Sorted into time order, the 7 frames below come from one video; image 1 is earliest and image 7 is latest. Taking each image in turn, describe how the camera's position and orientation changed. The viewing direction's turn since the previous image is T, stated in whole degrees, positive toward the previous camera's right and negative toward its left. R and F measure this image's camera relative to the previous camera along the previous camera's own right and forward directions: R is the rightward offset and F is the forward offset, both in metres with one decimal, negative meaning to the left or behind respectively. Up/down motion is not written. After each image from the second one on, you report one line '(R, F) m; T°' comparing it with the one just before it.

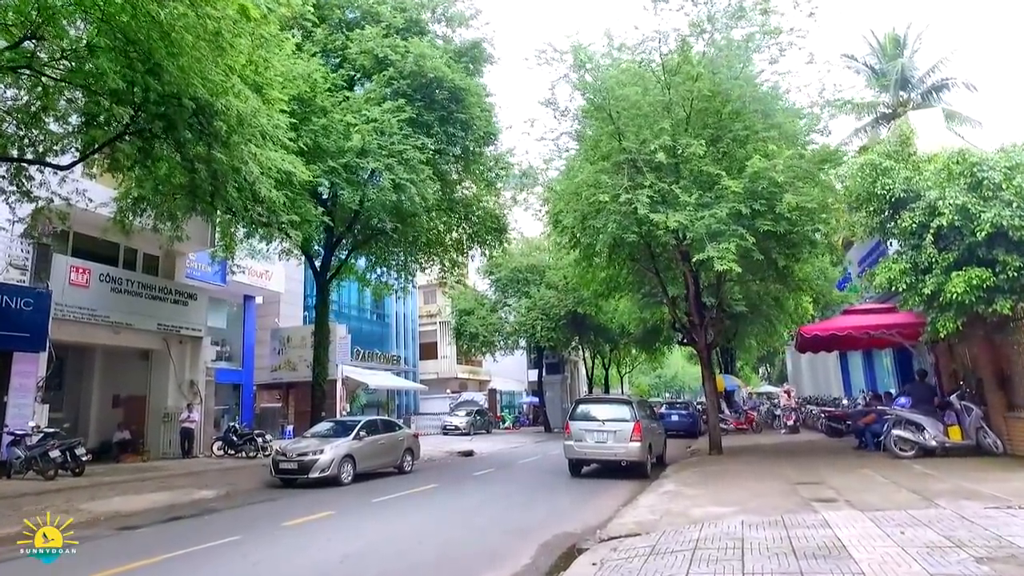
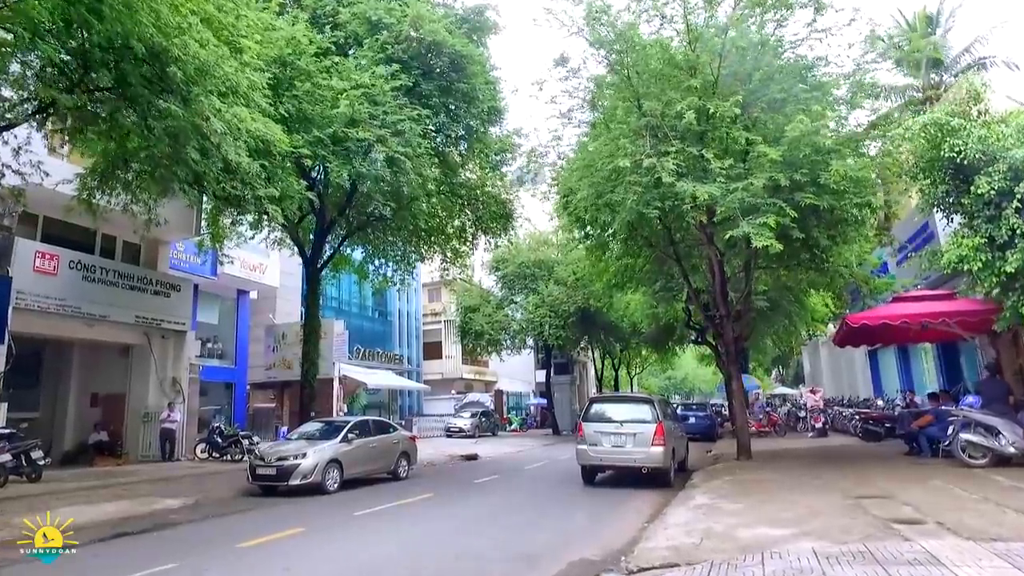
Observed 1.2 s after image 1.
(0.0, +1.6) m; -1°
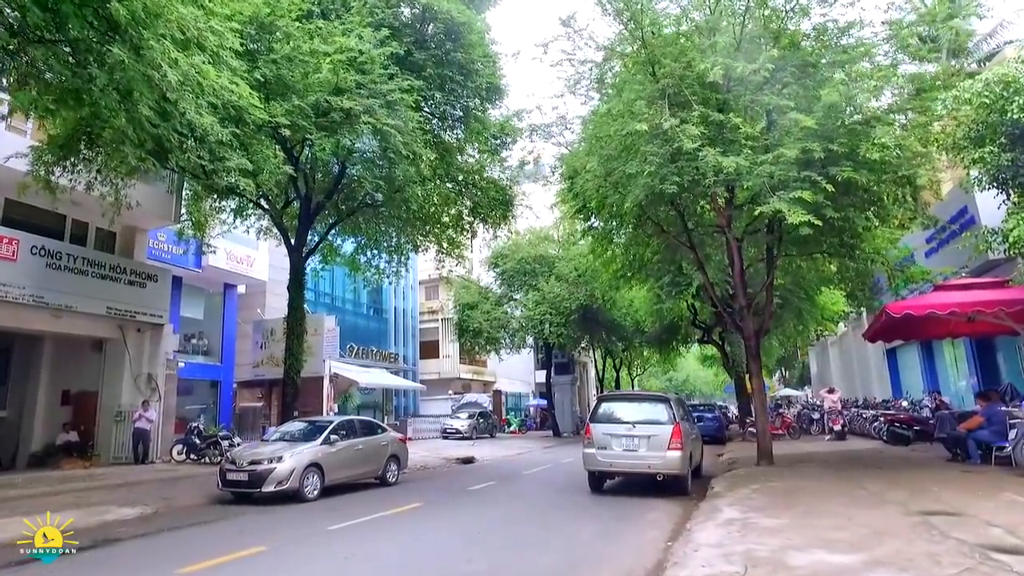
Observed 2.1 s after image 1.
(0.0, +1.3) m; 0°
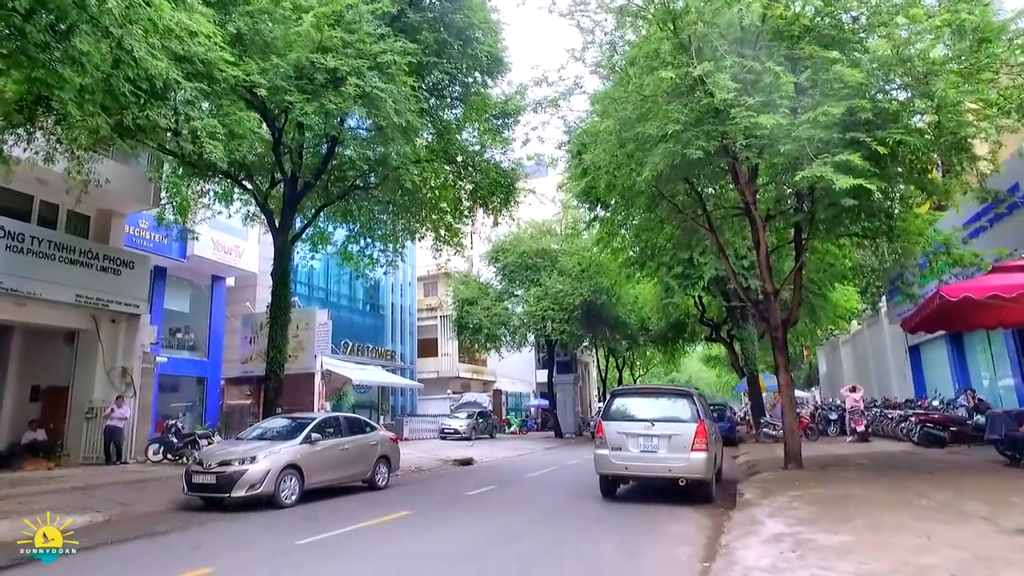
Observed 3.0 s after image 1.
(0.0, +1.3) m; 0°
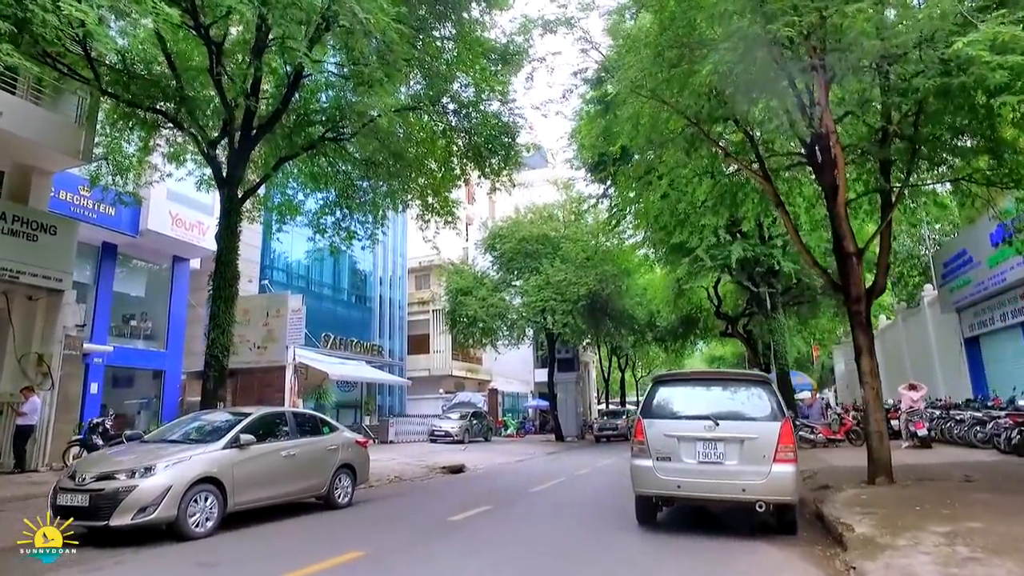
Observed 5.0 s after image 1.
(-0.1, +3.0) m; 0°
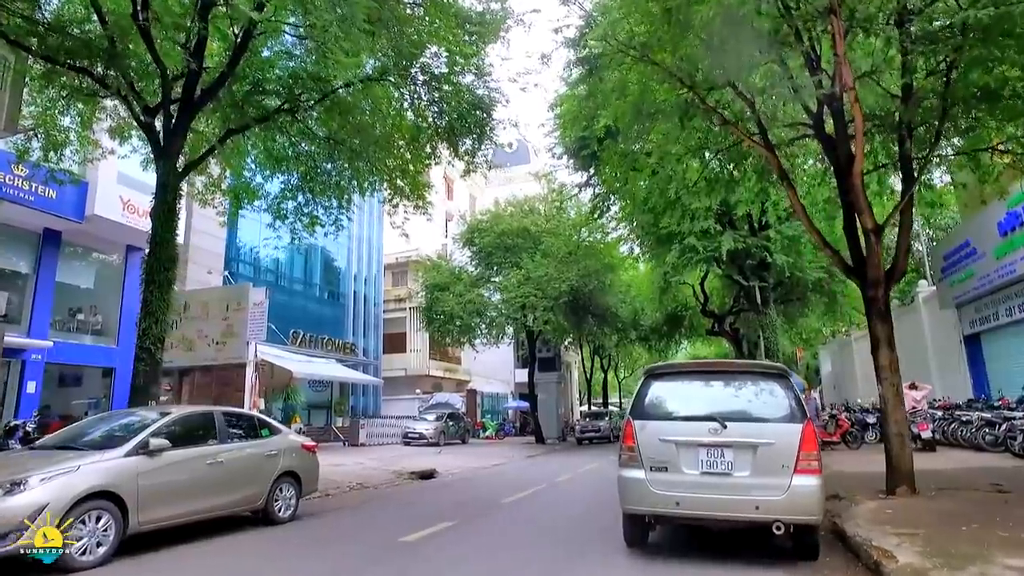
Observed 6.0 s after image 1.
(+0.2, +1.3) m; +1°
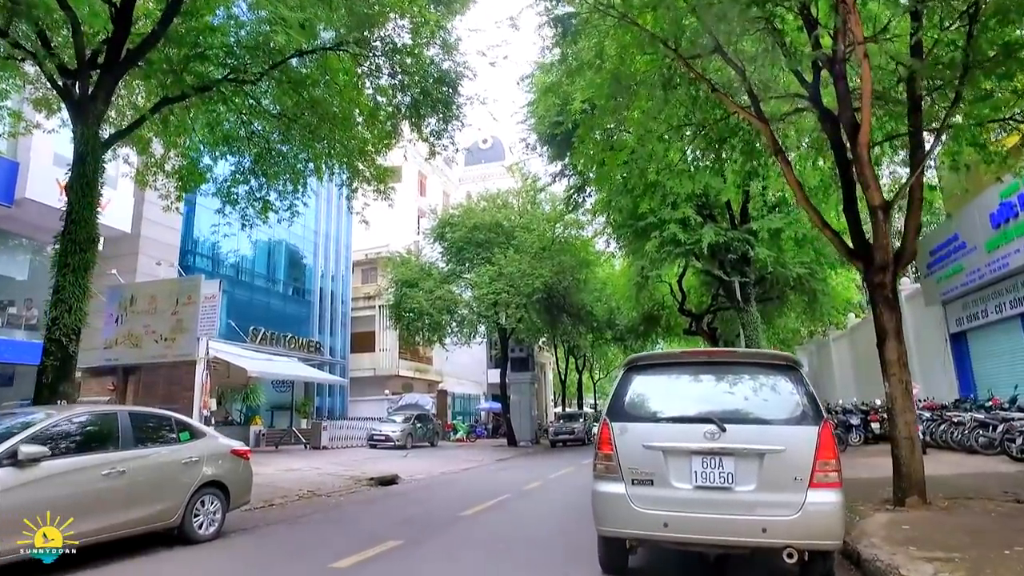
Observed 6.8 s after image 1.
(+0.2, +1.1) m; +2°
